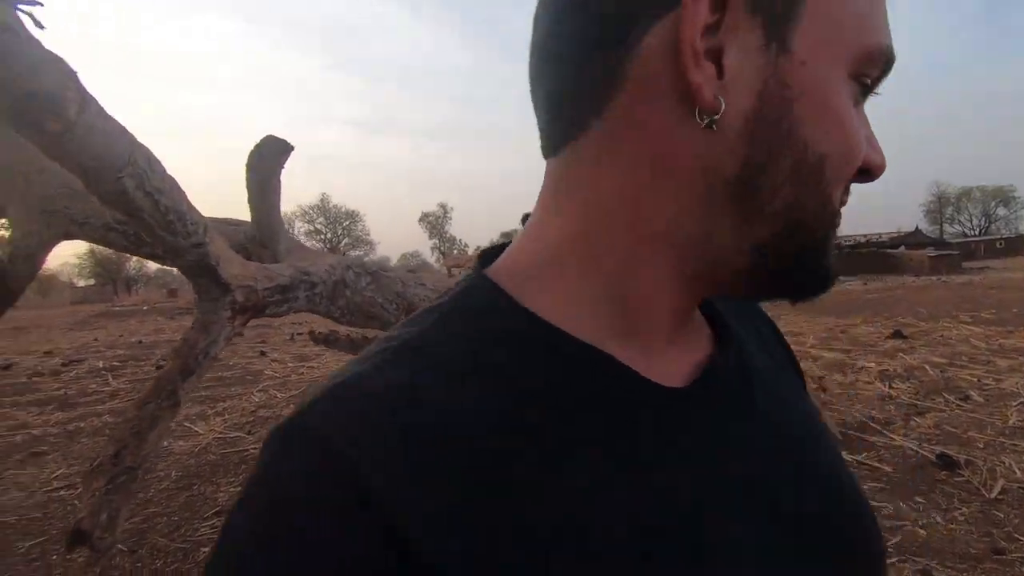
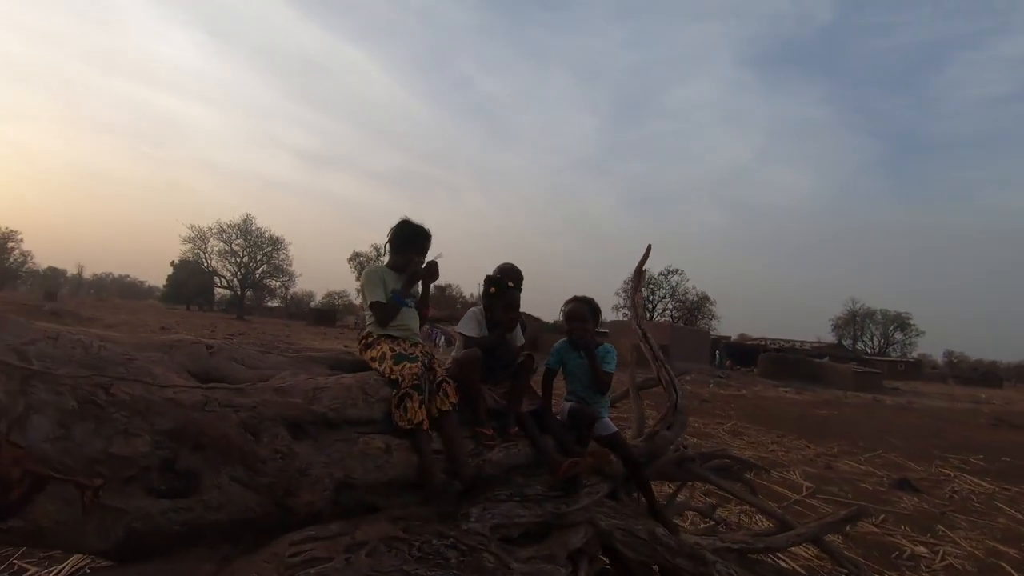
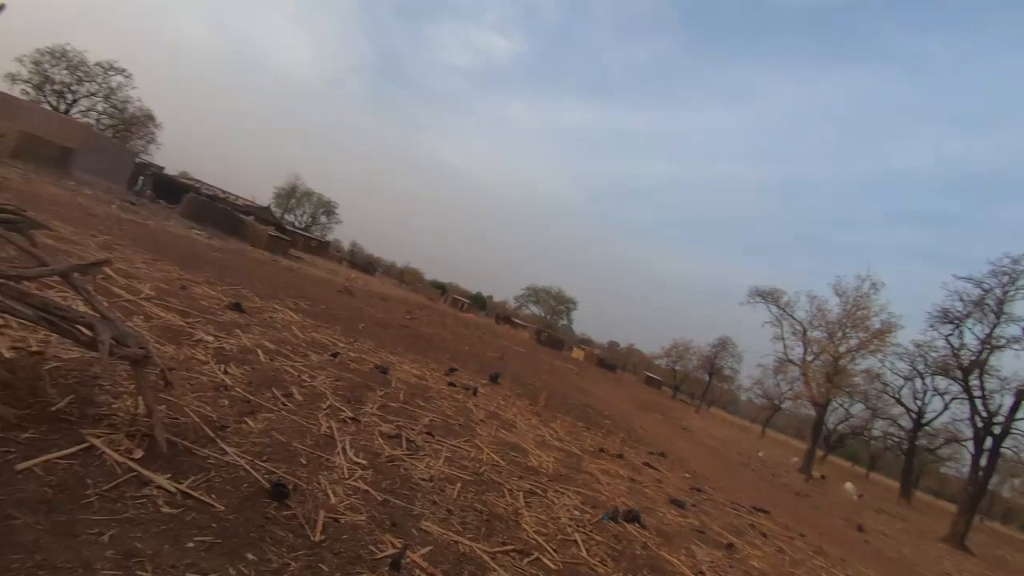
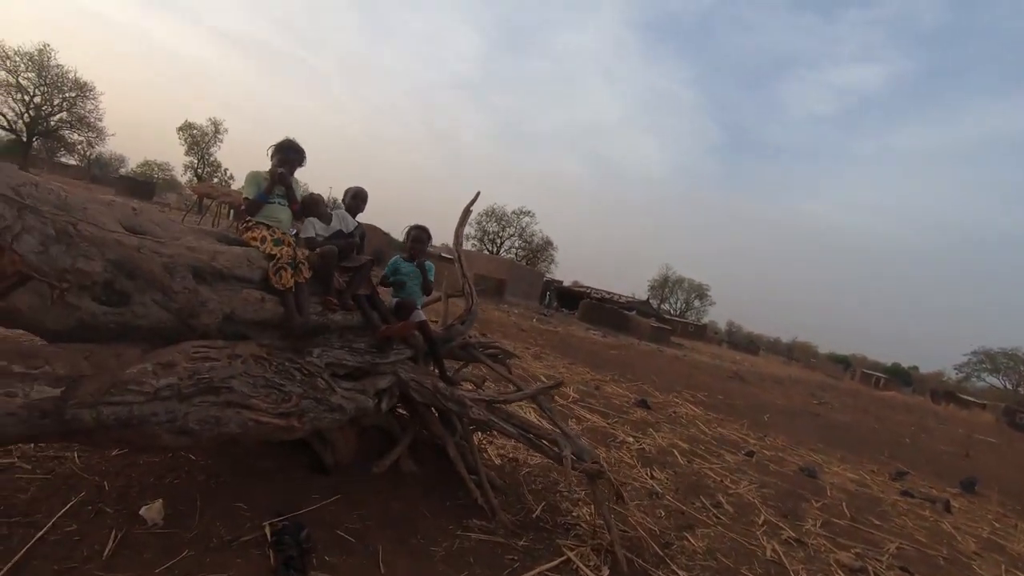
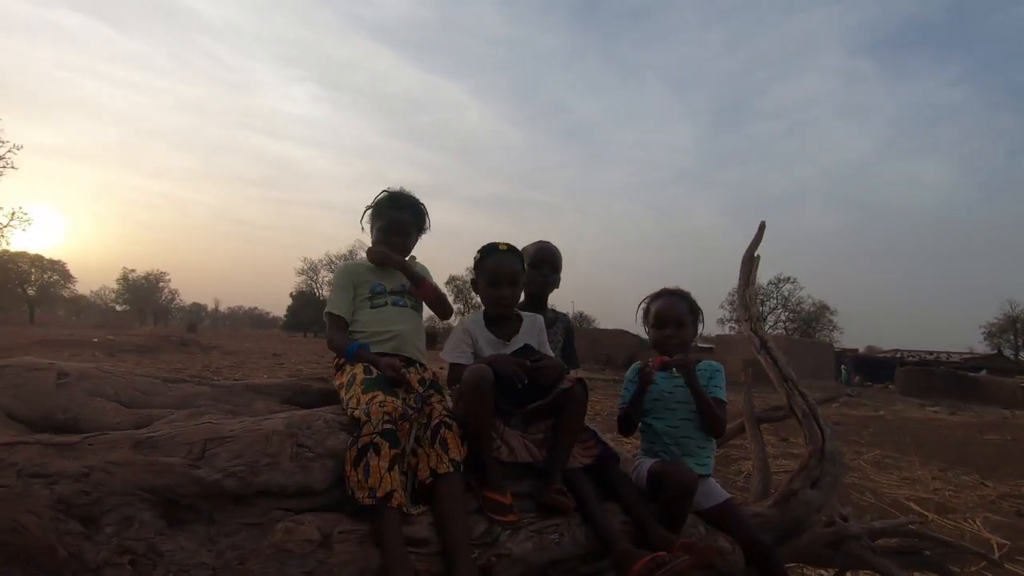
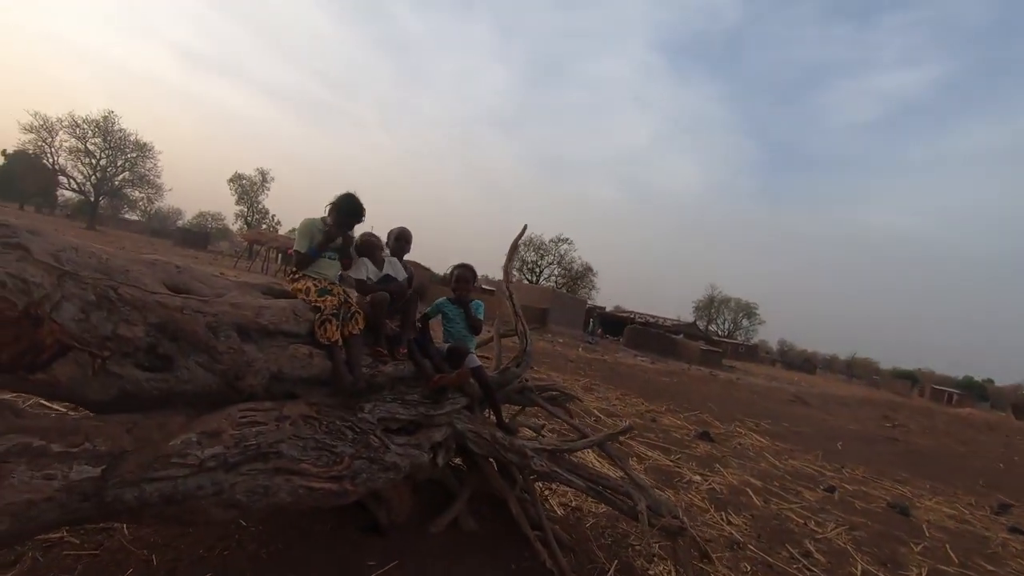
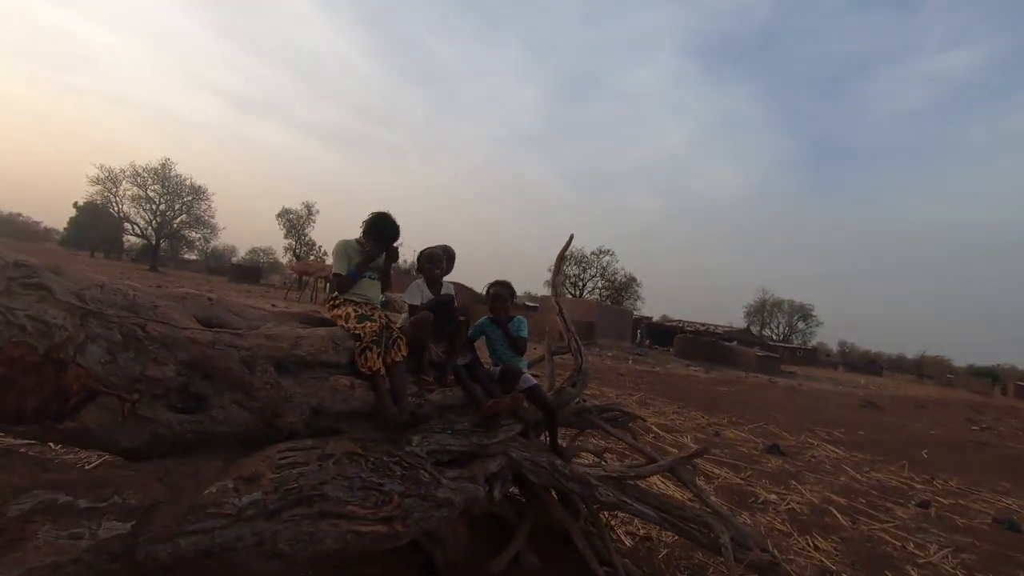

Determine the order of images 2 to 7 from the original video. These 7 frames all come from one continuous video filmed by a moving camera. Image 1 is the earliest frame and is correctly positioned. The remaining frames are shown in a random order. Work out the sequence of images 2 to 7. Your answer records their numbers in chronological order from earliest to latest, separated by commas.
3, 4, 6, 7, 2, 5
